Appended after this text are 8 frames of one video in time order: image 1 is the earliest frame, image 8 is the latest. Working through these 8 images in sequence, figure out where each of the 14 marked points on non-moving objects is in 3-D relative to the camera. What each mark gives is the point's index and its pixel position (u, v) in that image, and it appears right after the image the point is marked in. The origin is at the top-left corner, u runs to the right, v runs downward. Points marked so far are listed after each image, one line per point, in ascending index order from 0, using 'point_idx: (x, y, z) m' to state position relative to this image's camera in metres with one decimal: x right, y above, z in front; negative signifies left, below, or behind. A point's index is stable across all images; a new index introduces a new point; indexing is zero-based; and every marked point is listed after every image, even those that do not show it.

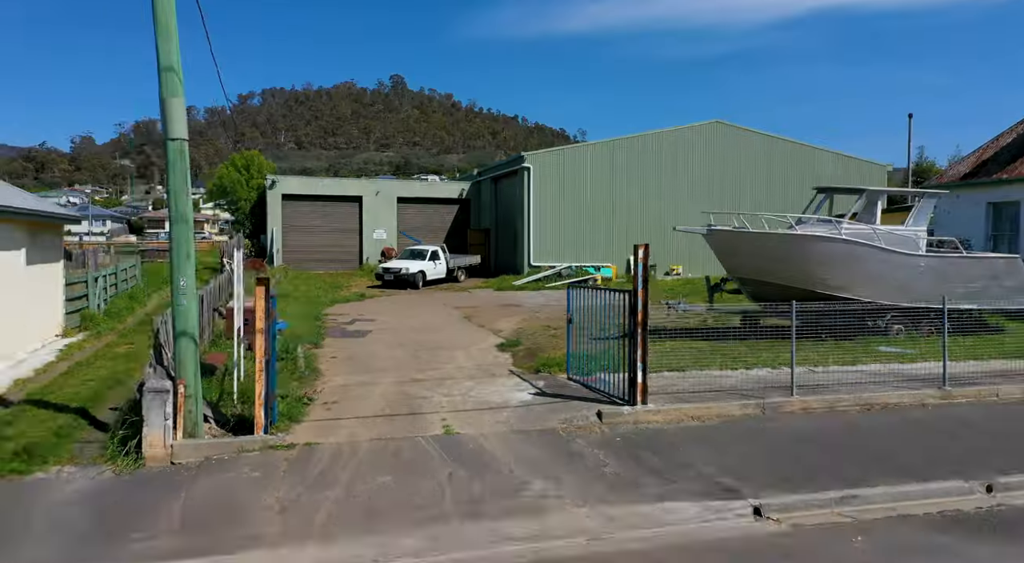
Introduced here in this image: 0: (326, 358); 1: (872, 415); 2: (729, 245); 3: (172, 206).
0: (-2.8, -1.2, +10.5) m
1: (+4.0, -1.5, +7.7) m
2: (+3.7, +0.6, +11.8) m
3: (-3.1, +0.7, +6.4) m
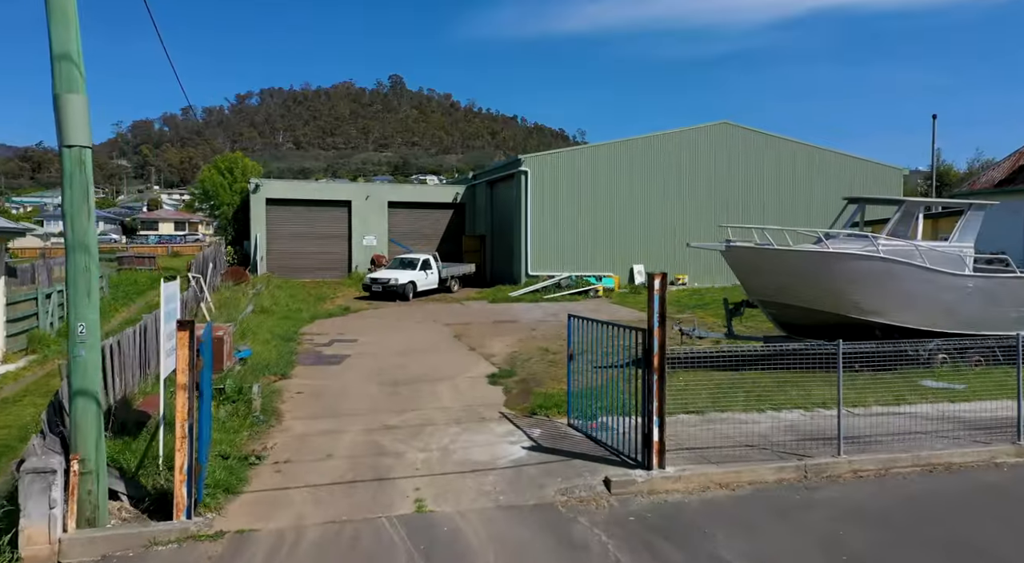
0: (-2.9, -1.5, +9.1) m
1: (+3.9, -1.8, +6.3) m
2: (+3.5, +0.2, +10.5) m
3: (-3.2, +0.4, +5.1) m
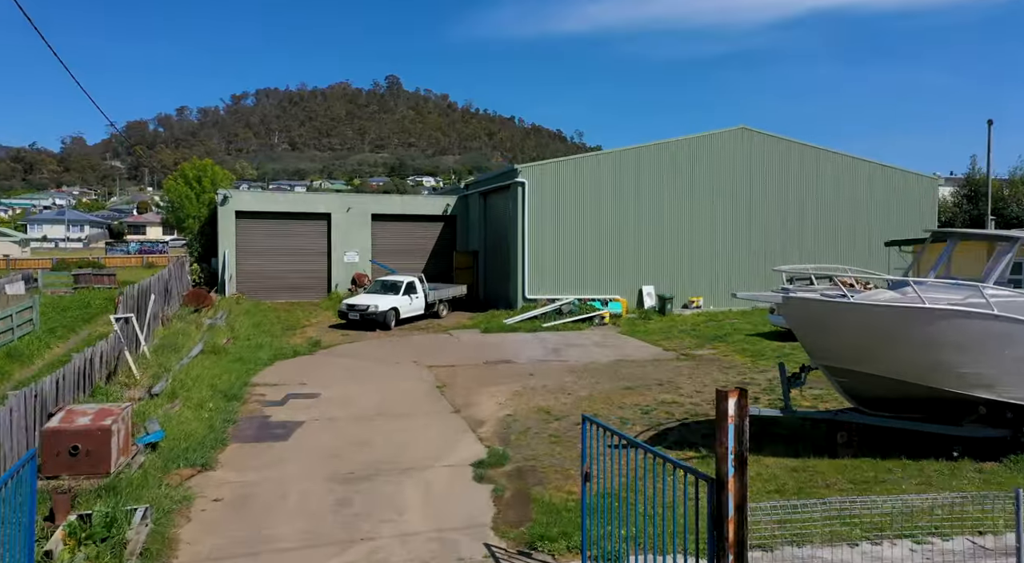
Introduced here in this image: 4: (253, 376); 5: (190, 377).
0: (-3.0, -2.2, +6.7) m
1: (+3.8, -2.5, +3.9) m
2: (+3.5, -0.5, +8.1) m
3: (-3.3, -0.3, +2.7) m
4: (-4.7, -1.7, +12.5) m
5: (-5.3, -1.6, +11.4) m
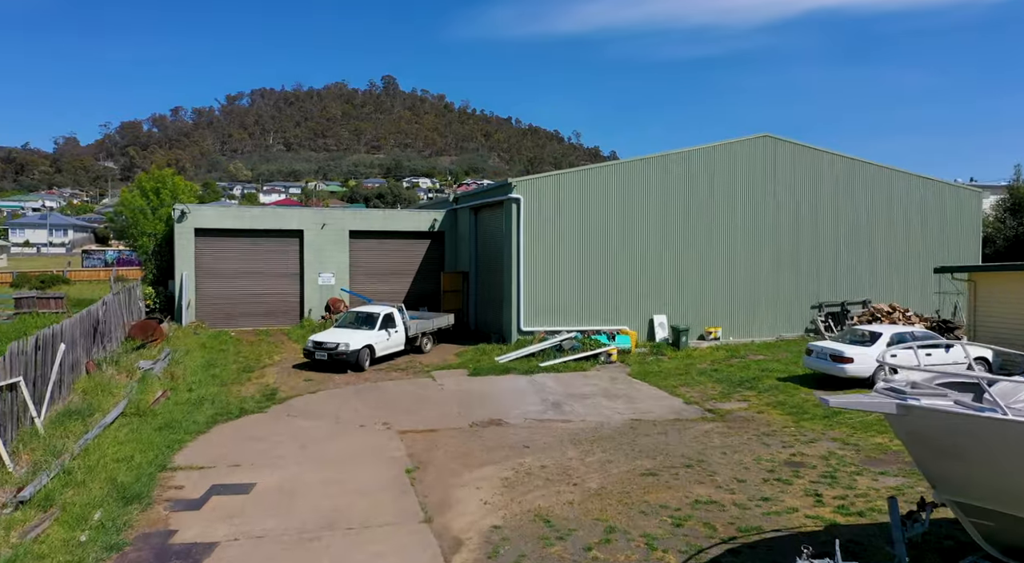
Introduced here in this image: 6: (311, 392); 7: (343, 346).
0: (-3.1, -2.9, +4.1) m
1: (+3.7, -3.2, +1.4) m
2: (+3.3, -1.2, +5.5) m
3: (-3.4, -1.1, +0.1) m
4: (-4.8, -2.5, +9.9) m
5: (-5.4, -2.3, +8.9) m
6: (-4.0, -2.2, +13.9) m
7: (-3.8, -1.5, +15.6) m
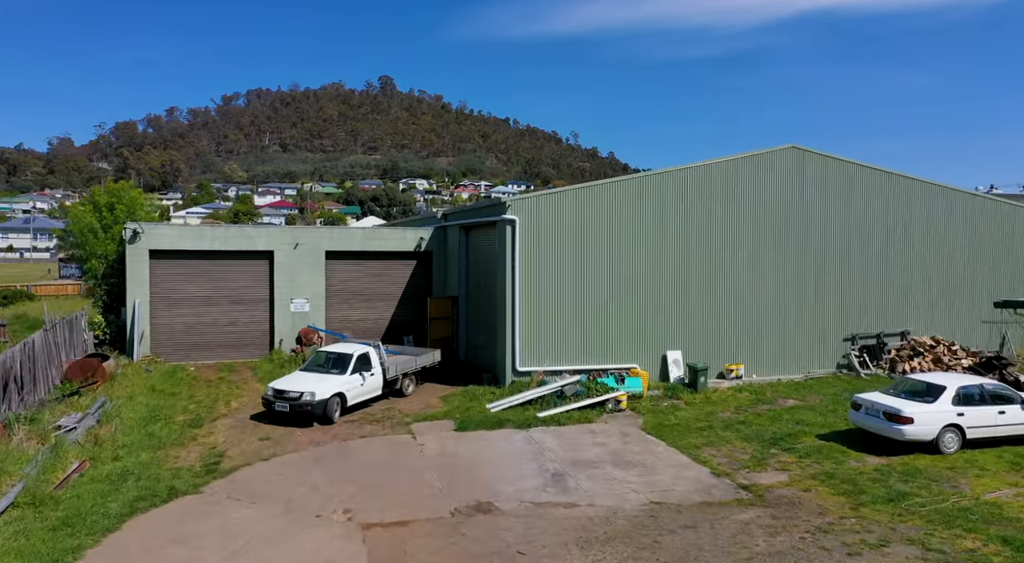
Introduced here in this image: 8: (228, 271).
0: (-3.2, -3.7, +1.9) m
1: (+3.6, -4.0, -0.9) m
2: (+3.2, -2.0, +3.3) m
3: (-3.5, -1.8, -2.2) m
4: (-4.9, -3.2, +7.6) m
5: (-5.5, -3.1, +6.6) m
6: (-4.1, -3.0, +11.6) m
7: (-3.9, -2.2, +13.3) m
8: (-7.8, +0.3, +19.1) m
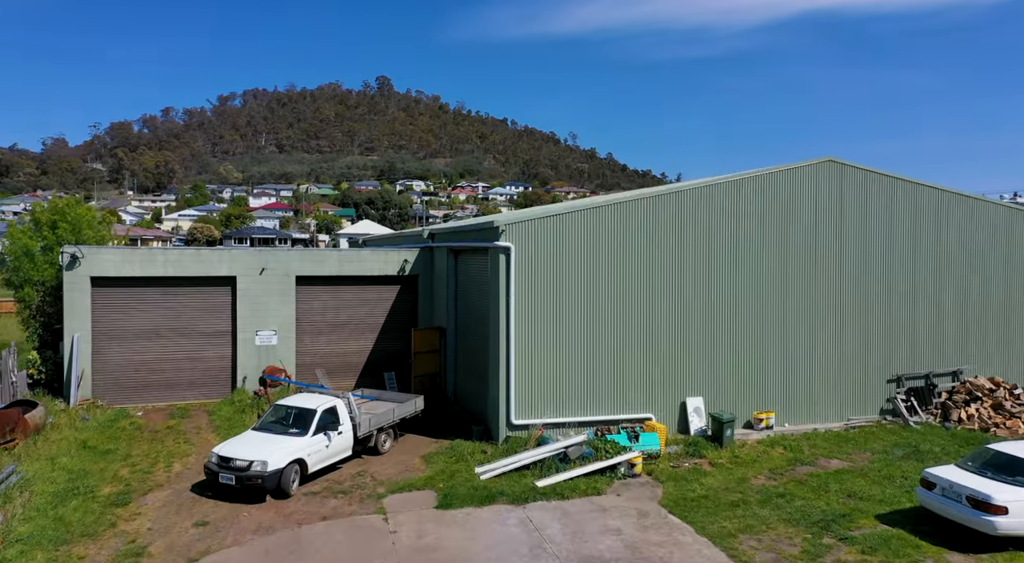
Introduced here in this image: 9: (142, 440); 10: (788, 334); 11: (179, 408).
0: (-3.3, -4.4, -0.5) m
1: (+3.5, -4.7, -3.2) m
2: (+3.2, -2.7, +0.9) m
3: (-3.5, -2.5, -4.5) m
4: (-5.0, -3.9, +5.3) m
5: (-5.6, -3.8, +4.2) m
6: (-4.2, -3.7, +9.3) m
7: (-4.0, -2.9, +11.0) m
8: (-7.9, -0.4, +16.7) m
9: (-7.4, -3.2, +14.0) m
10: (+6.0, -1.1, +15.1) m
11: (-7.8, -2.9, +16.3) m
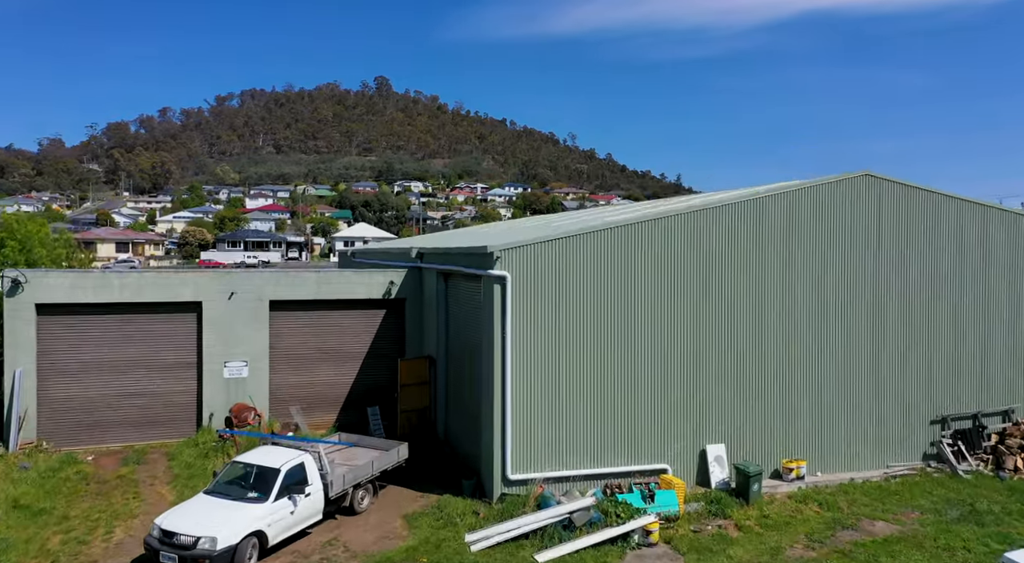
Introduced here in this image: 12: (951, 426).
0: (-3.3, -5.0, -2.2) m
1: (+3.5, -5.3, -4.9) m
2: (+3.1, -3.2, -0.8) m
3: (-3.6, -3.1, -6.3) m
4: (-5.0, -4.5, +3.5) m
5: (-5.7, -4.4, +2.5) m
6: (-4.3, -4.2, +7.5) m
7: (-4.1, -3.5, +9.3) m
8: (-8.0, -1.0, +15.0) m
9: (-7.5, -3.7, +12.2) m
10: (+5.9, -1.7, +13.4) m
11: (-7.9, -3.5, +14.6) m
12: (+8.9, -2.9, +14.1) m
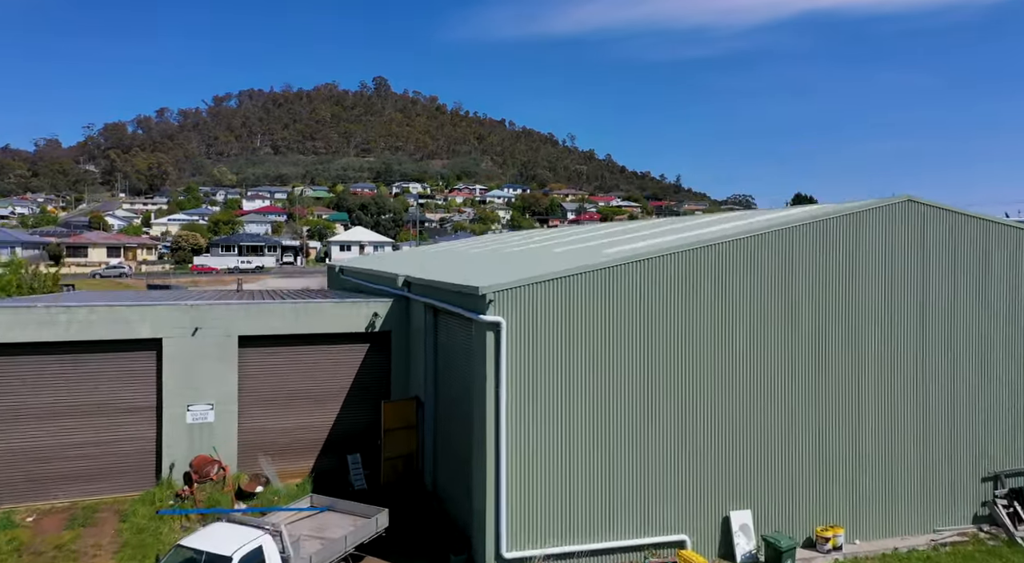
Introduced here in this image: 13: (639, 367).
0: (-3.4, -5.6, -3.8) m
1: (+3.5, -5.9, -6.5) m
2: (+3.1, -3.9, -2.4) m
3: (-3.6, -3.8, -7.9) m
4: (-5.1, -5.2, +1.9) m
5: (-5.7, -5.0, +0.9) m
6: (-4.4, -4.9, +5.9) m
7: (-4.1, -4.2, +7.6) m
8: (-8.0, -1.7, +13.3) m
9: (-7.6, -4.4, +10.6) m
10: (+5.8, -2.4, +11.8) m
11: (-7.9, -4.2, +12.9) m
12: (+8.8, -3.6, +12.5) m
13: (+2.0, -1.3, +10.7) m
